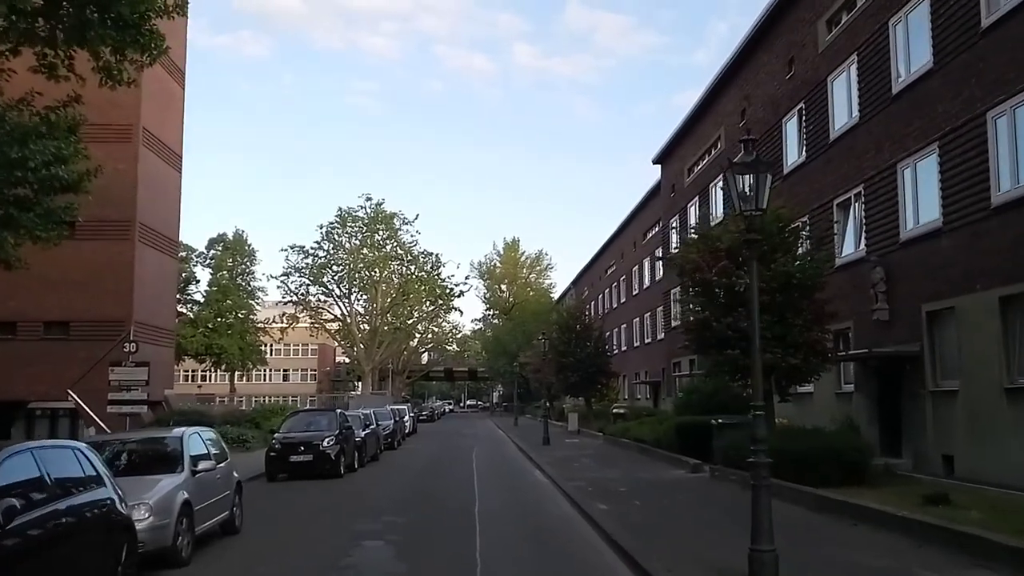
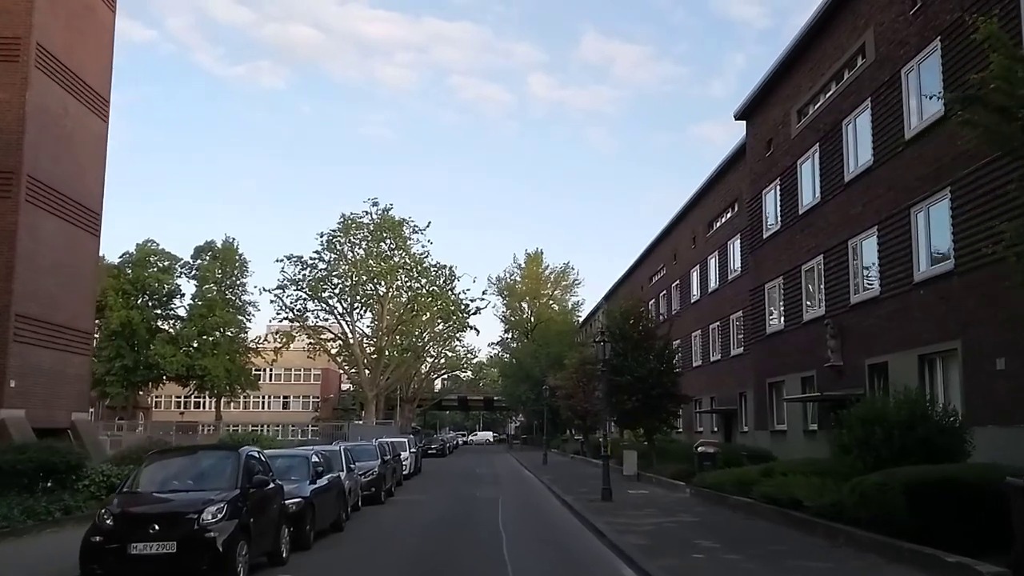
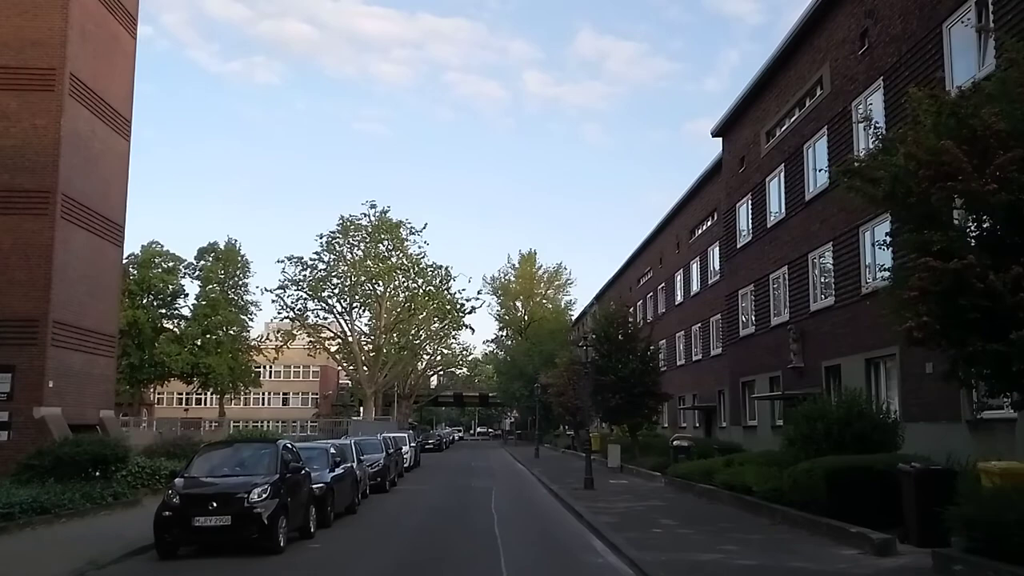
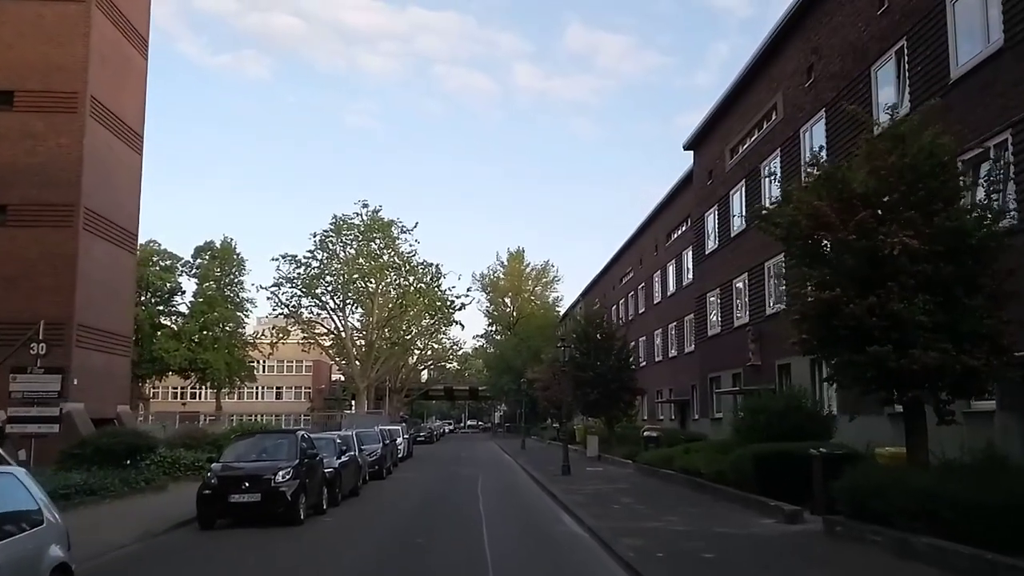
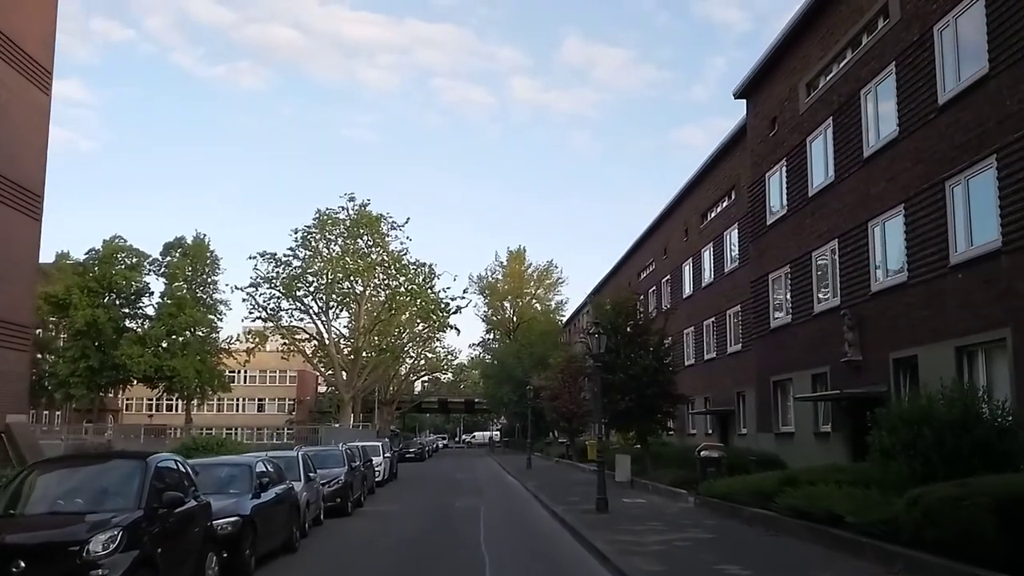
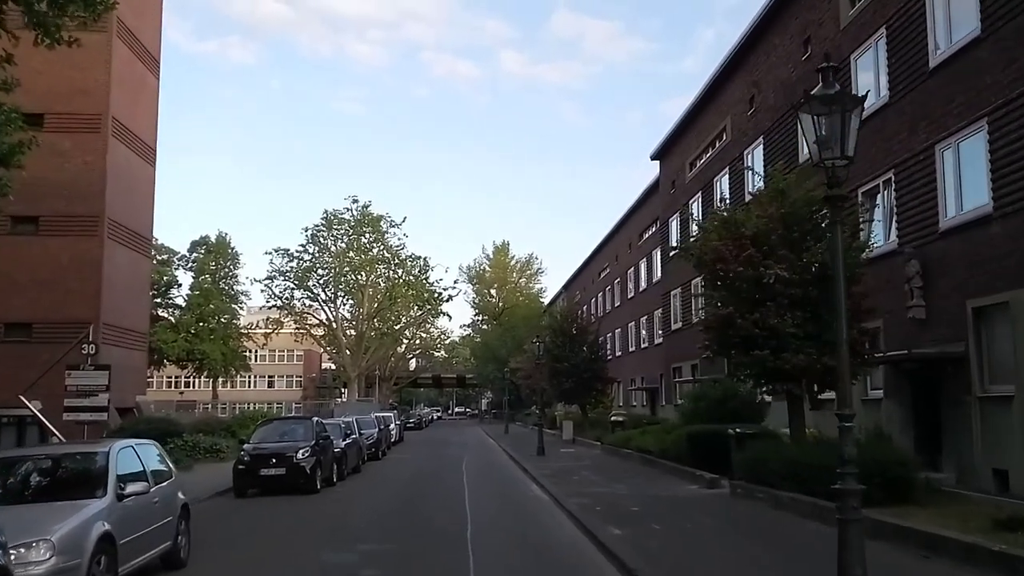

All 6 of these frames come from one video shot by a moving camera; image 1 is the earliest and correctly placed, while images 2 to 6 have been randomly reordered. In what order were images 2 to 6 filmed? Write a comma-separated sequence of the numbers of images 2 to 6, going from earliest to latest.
6, 4, 3, 2, 5
